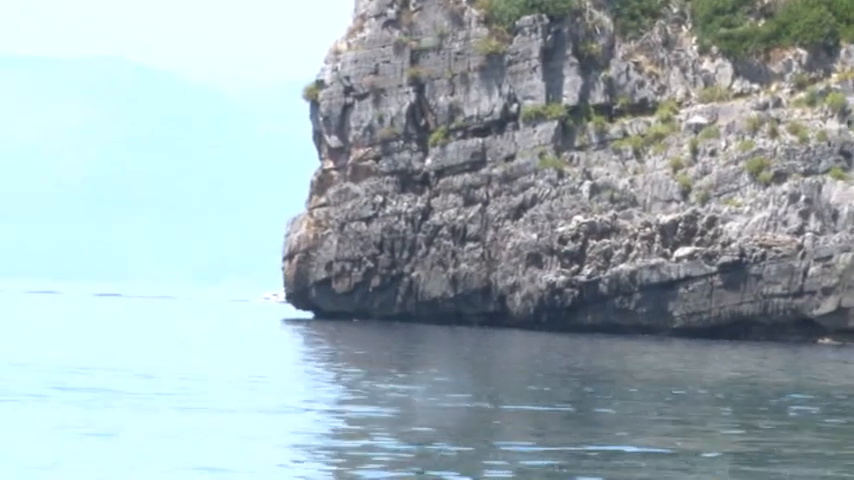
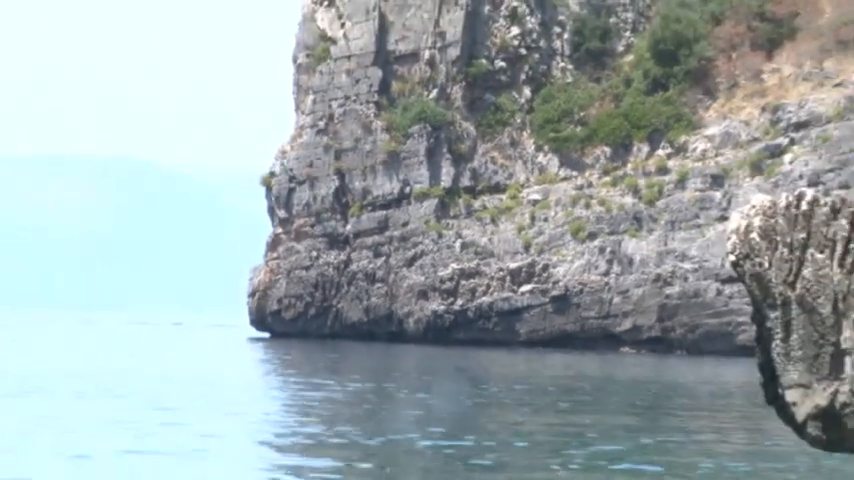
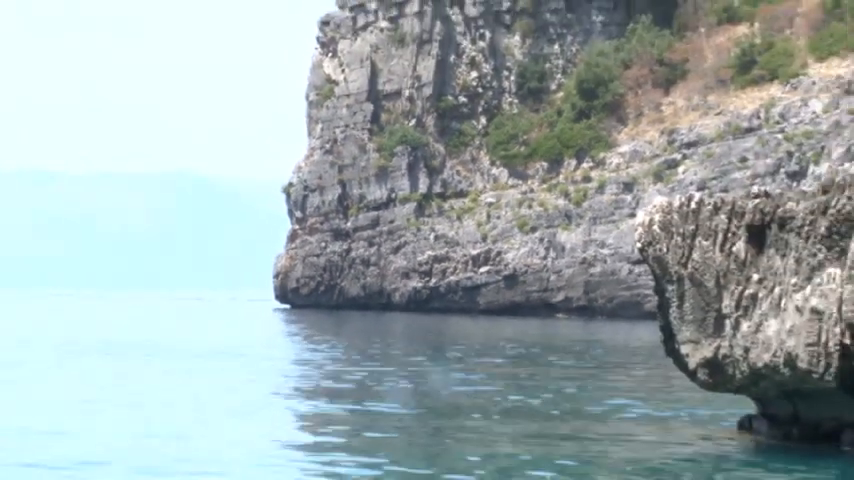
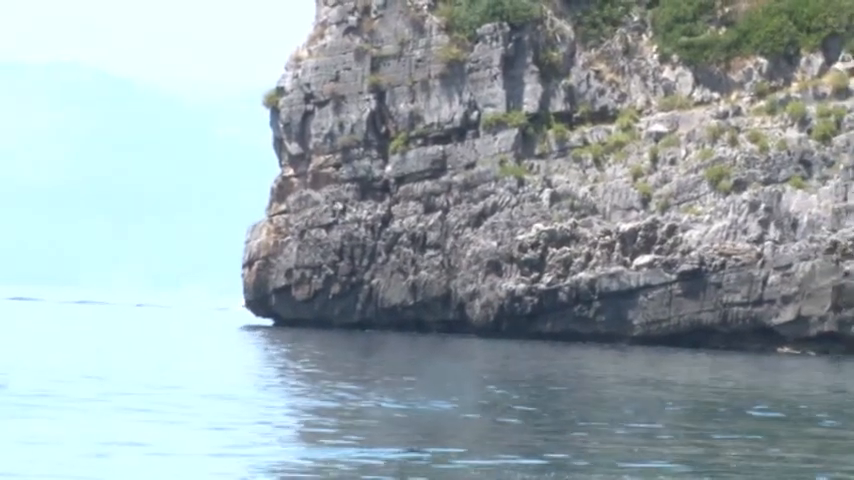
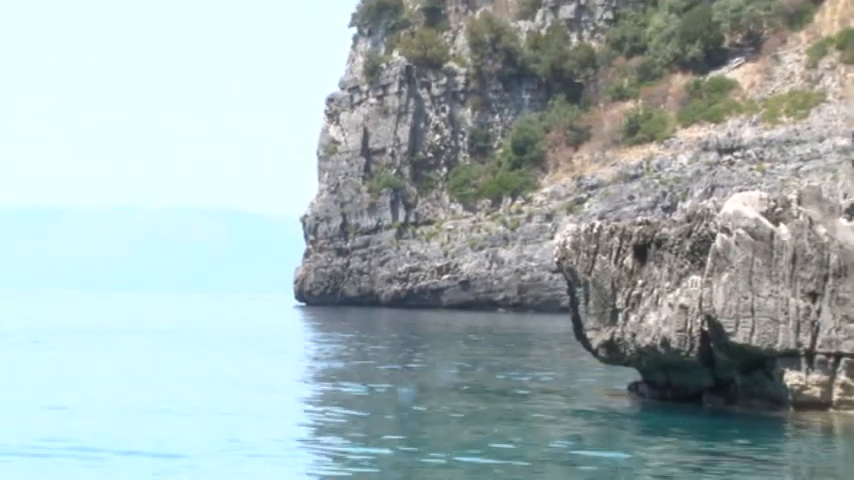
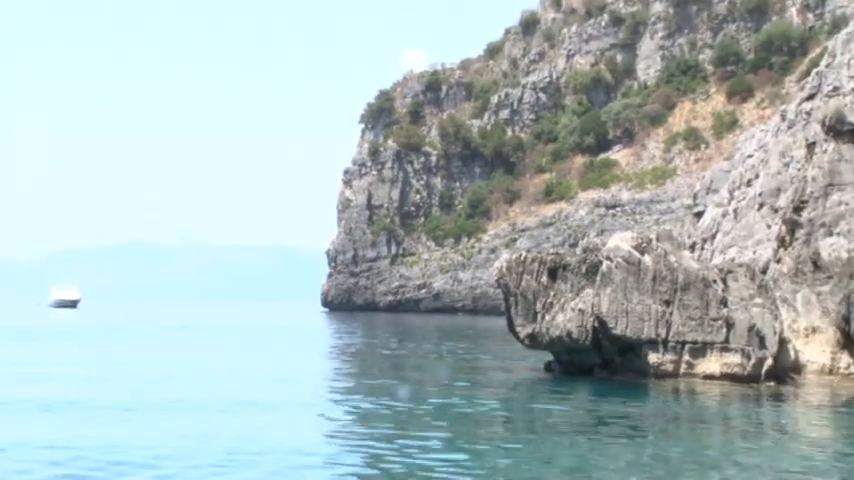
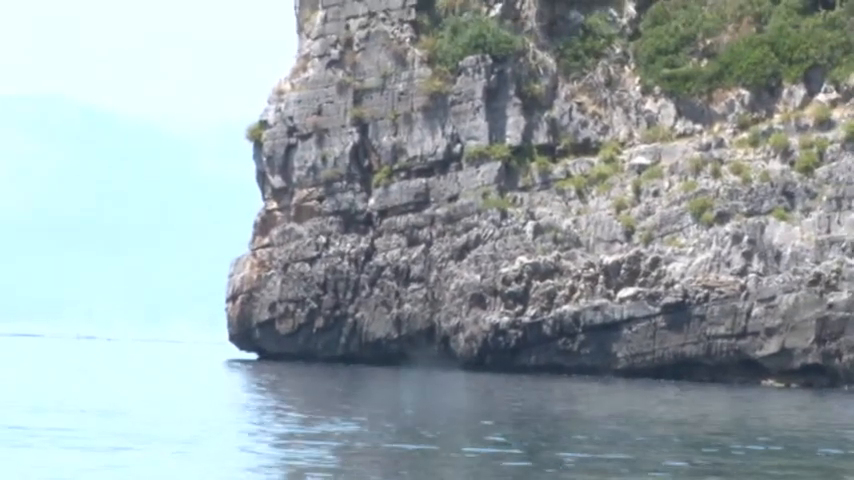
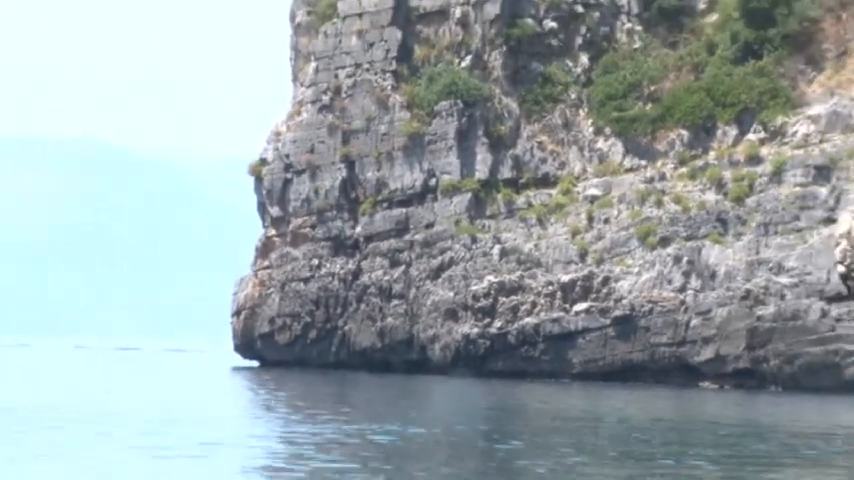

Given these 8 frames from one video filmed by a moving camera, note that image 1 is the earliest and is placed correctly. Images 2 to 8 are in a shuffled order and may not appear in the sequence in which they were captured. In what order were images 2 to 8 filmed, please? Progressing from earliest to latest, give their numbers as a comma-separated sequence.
4, 7, 8, 2, 3, 5, 6
